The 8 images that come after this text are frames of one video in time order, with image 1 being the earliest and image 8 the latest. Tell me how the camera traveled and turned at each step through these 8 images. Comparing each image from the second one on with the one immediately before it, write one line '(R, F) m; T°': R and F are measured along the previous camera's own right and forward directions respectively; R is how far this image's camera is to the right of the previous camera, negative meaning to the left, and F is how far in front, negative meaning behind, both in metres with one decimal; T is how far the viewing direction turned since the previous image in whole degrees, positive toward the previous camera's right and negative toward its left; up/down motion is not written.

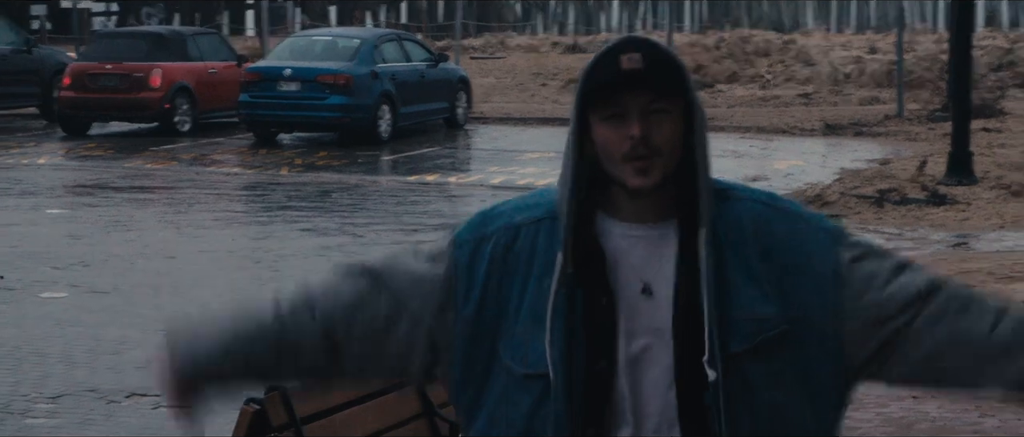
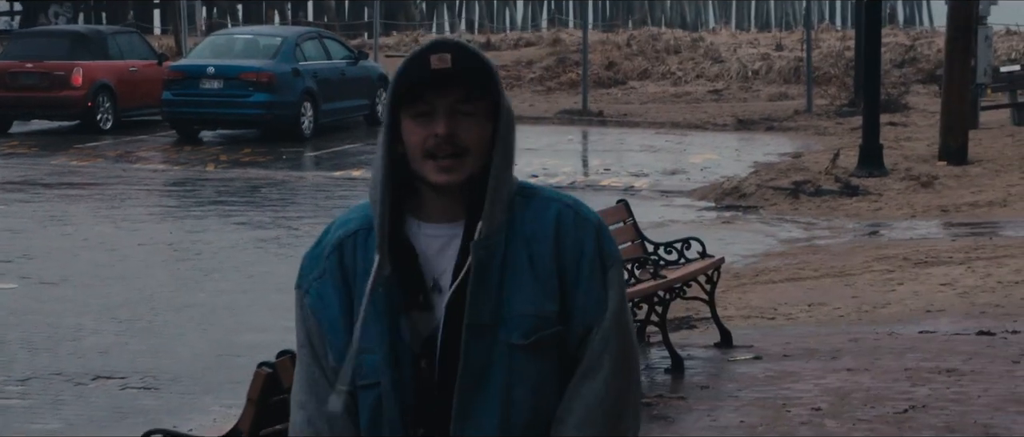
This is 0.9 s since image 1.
(-0.2, -0.3) m; +4°
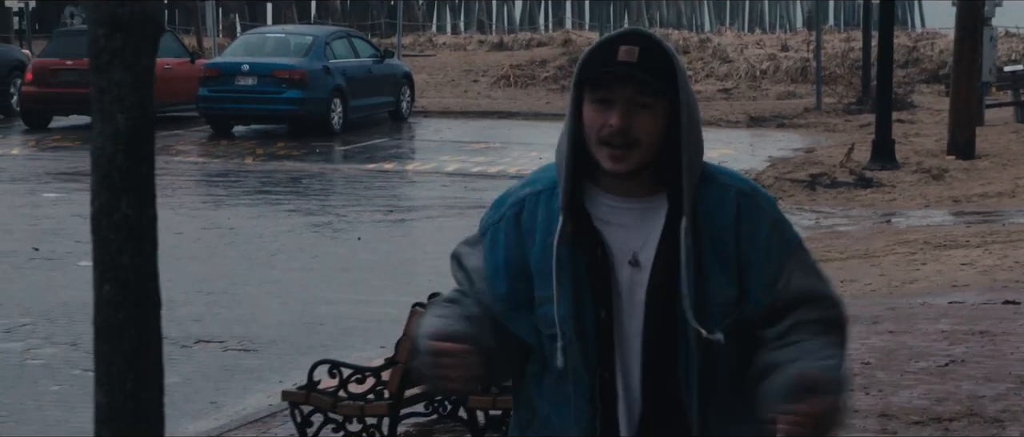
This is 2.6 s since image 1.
(-0.4, -0.7) m; 0°
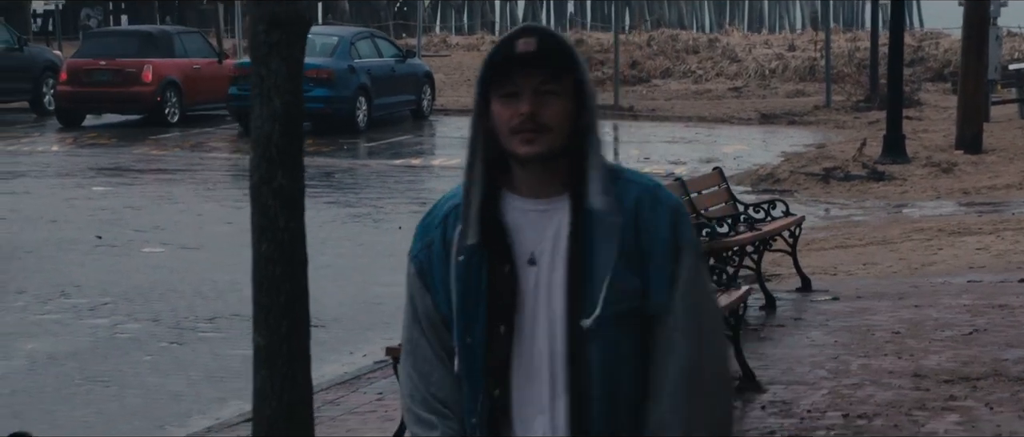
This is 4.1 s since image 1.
(-0.3, -0.6) m; 0°
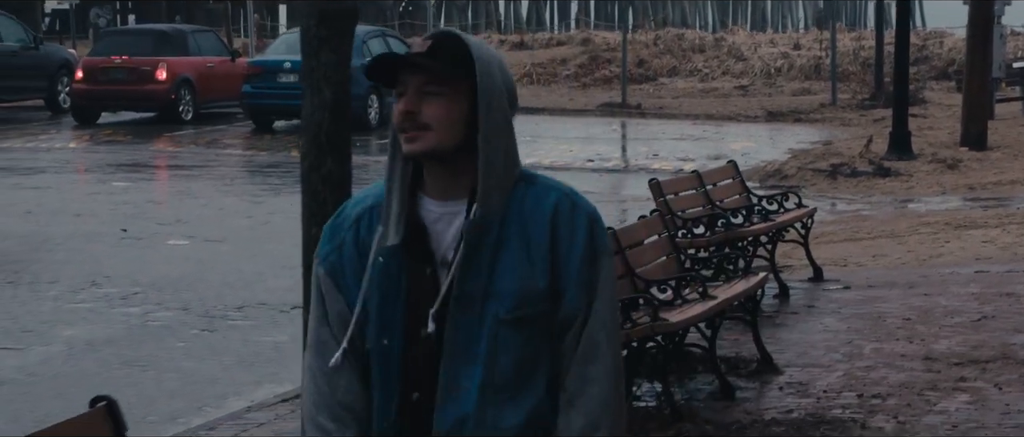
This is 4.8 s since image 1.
(-0.1, -0.3) m; 0°
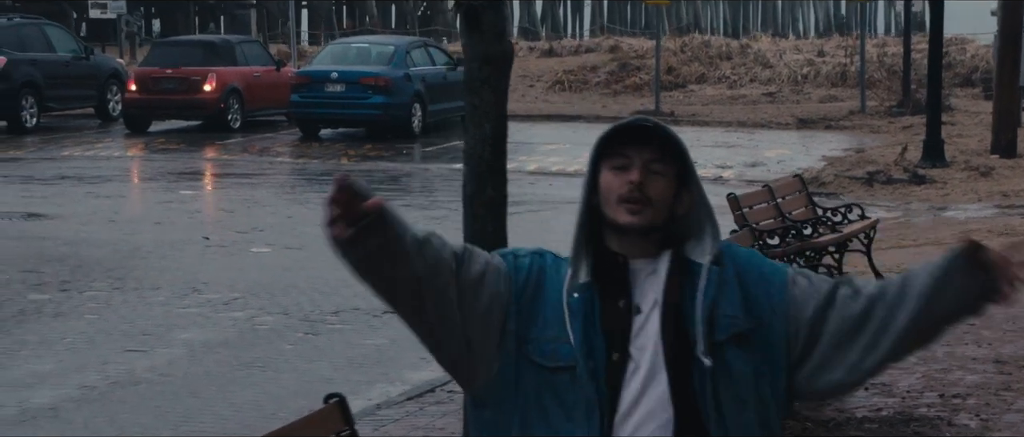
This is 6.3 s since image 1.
(-0.5, -0.6) m; 0°
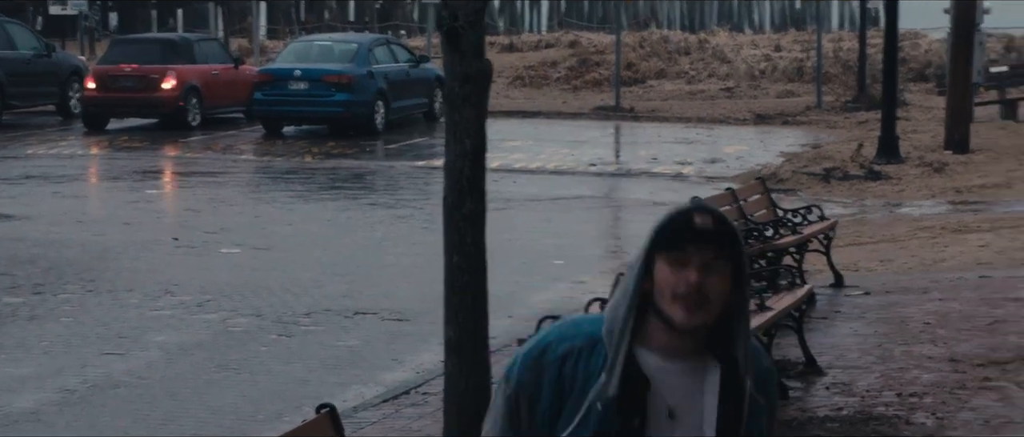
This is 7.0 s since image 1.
(-0.1, -0.2) m; +2°
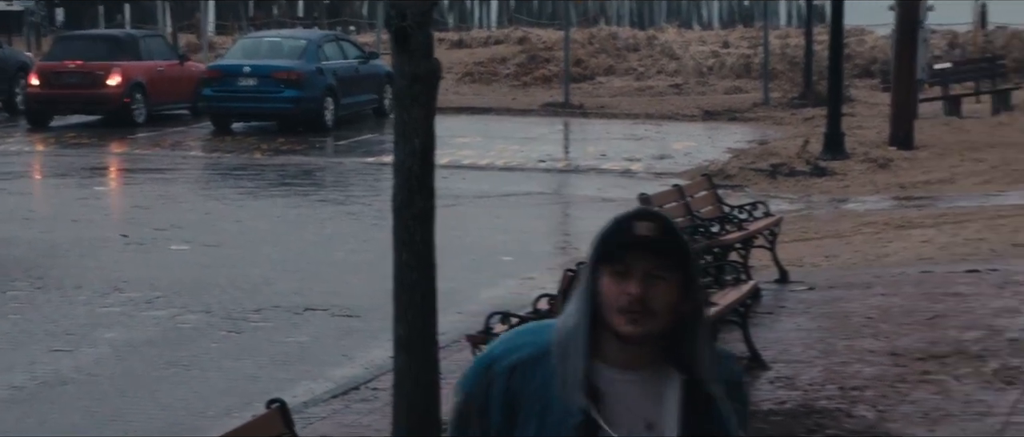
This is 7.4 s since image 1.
(0.0, -0.1) m; +2°
